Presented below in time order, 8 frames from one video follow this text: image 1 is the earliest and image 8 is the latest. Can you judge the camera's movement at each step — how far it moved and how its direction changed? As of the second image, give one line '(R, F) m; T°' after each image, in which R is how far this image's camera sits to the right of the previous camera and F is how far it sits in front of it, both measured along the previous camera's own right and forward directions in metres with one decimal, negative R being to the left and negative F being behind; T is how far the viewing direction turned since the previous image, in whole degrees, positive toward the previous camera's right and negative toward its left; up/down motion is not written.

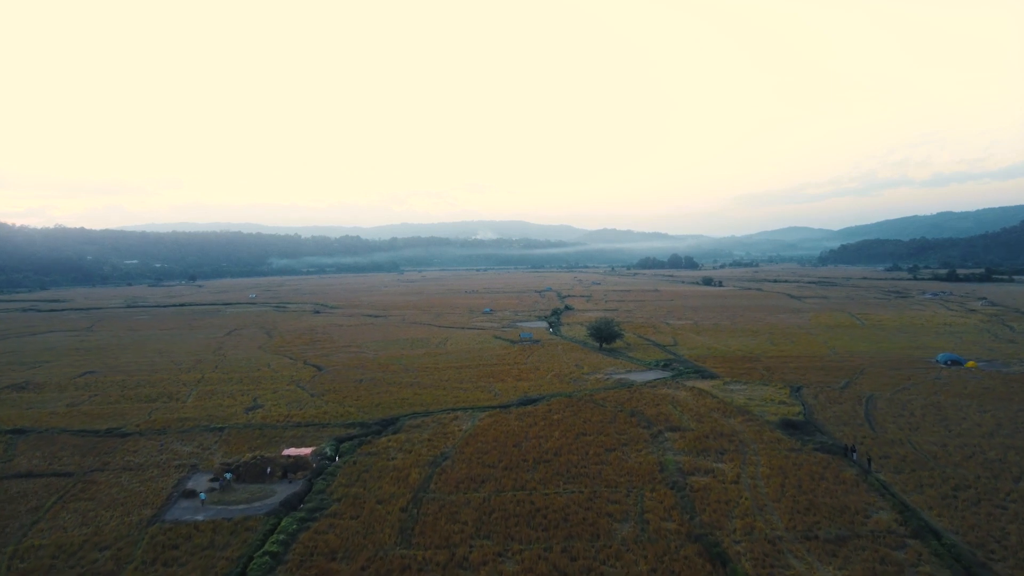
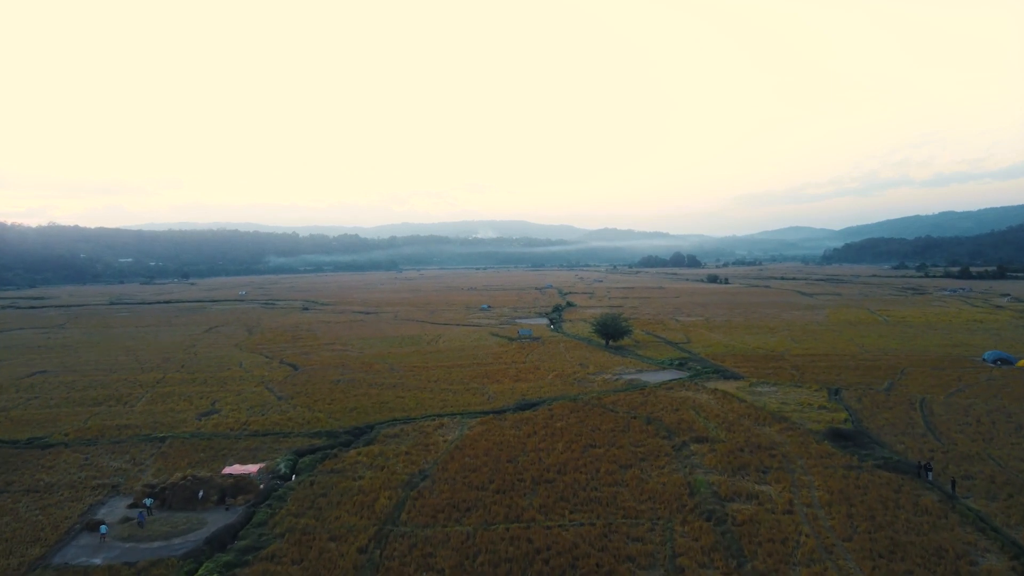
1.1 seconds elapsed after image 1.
(+0.2, +4.8) m; 0°
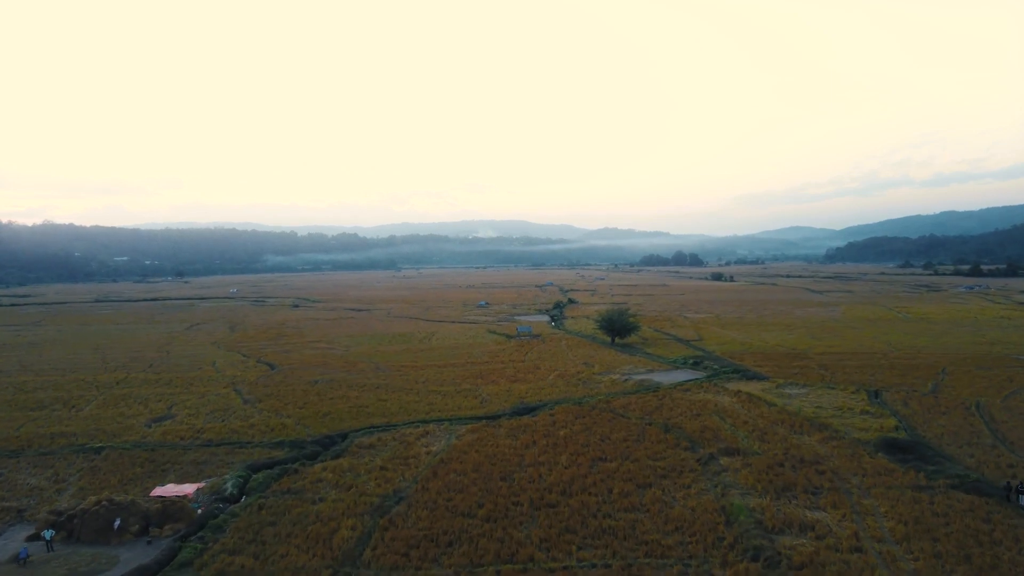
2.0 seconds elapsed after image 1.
(+0.2, +3.8) m; 0°
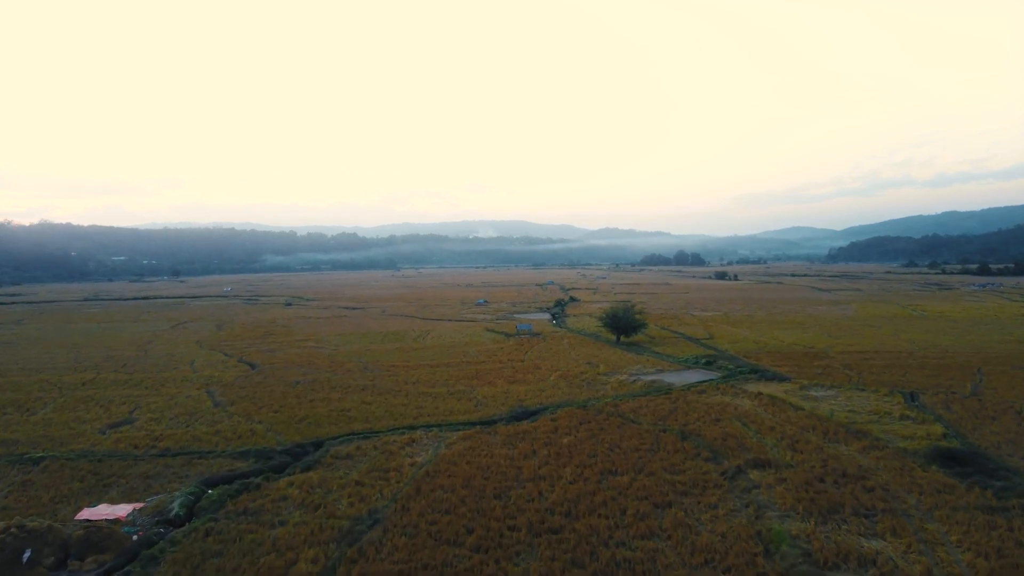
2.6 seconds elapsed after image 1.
(+0.1, +2.7) m; 0°
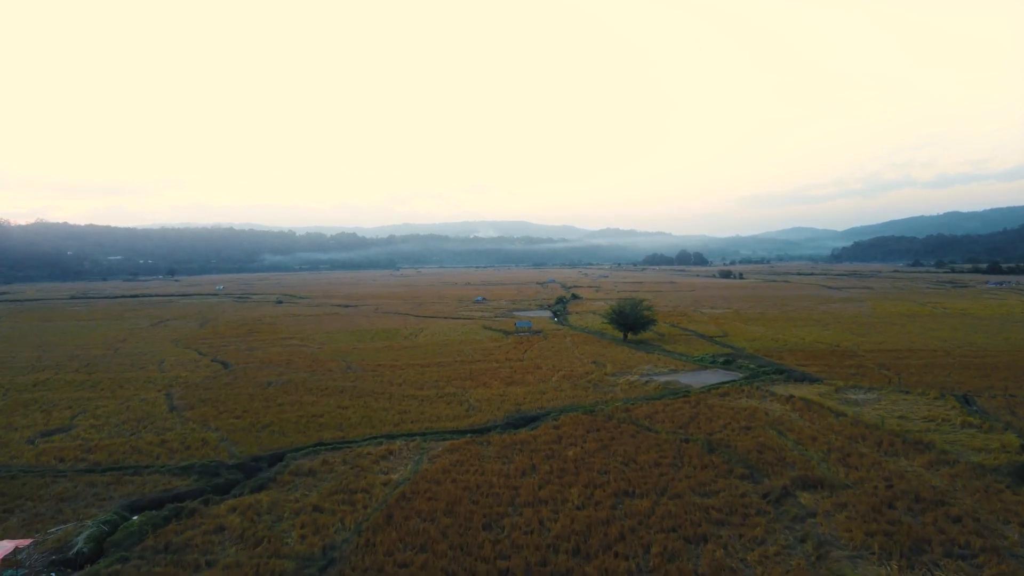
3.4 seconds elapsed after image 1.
(+0.1, +3.2) m; 0°
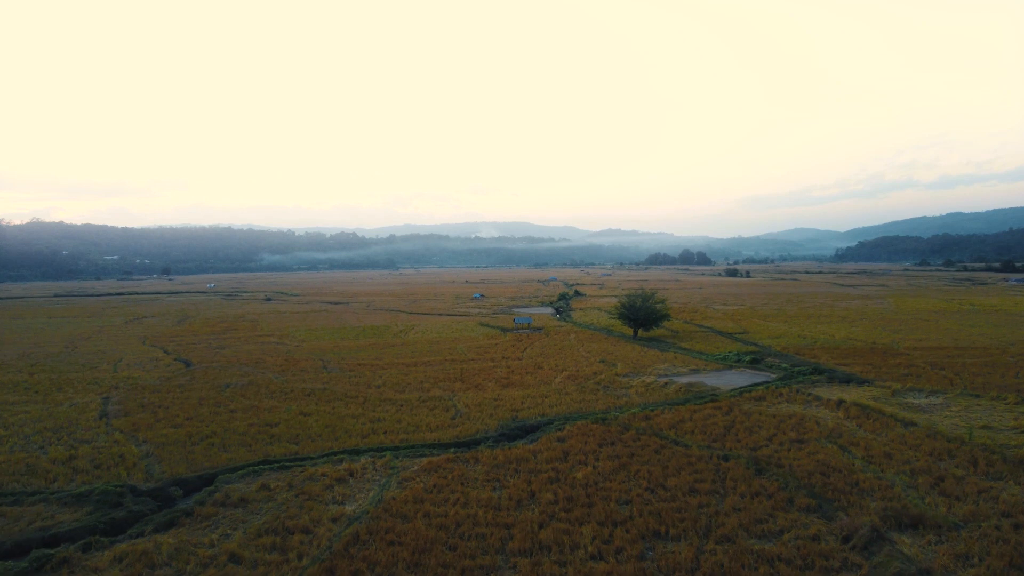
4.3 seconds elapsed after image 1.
(+0.2, +3.8) m; 0°
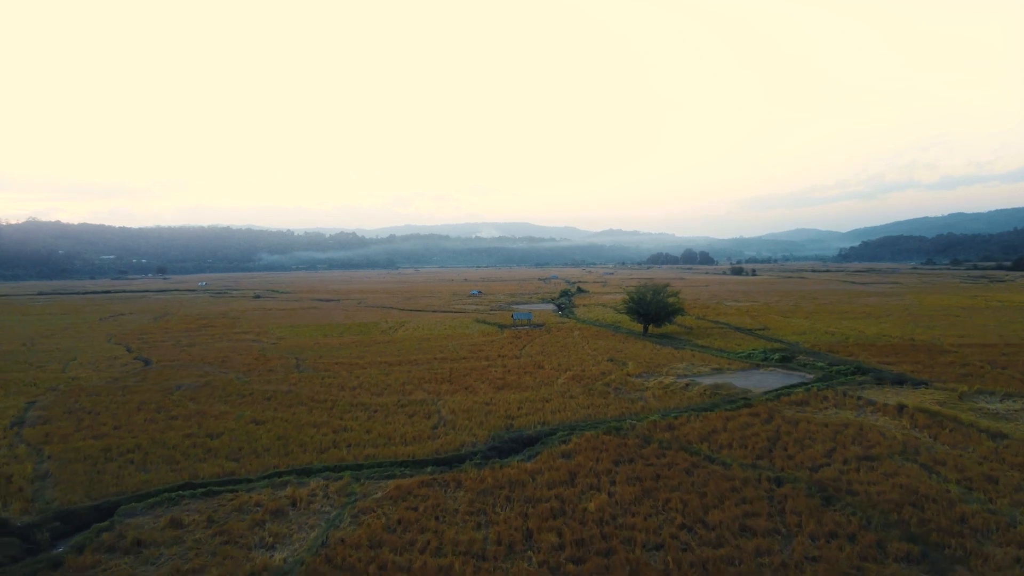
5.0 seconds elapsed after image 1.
(+0.2, +3.3) m; 0°
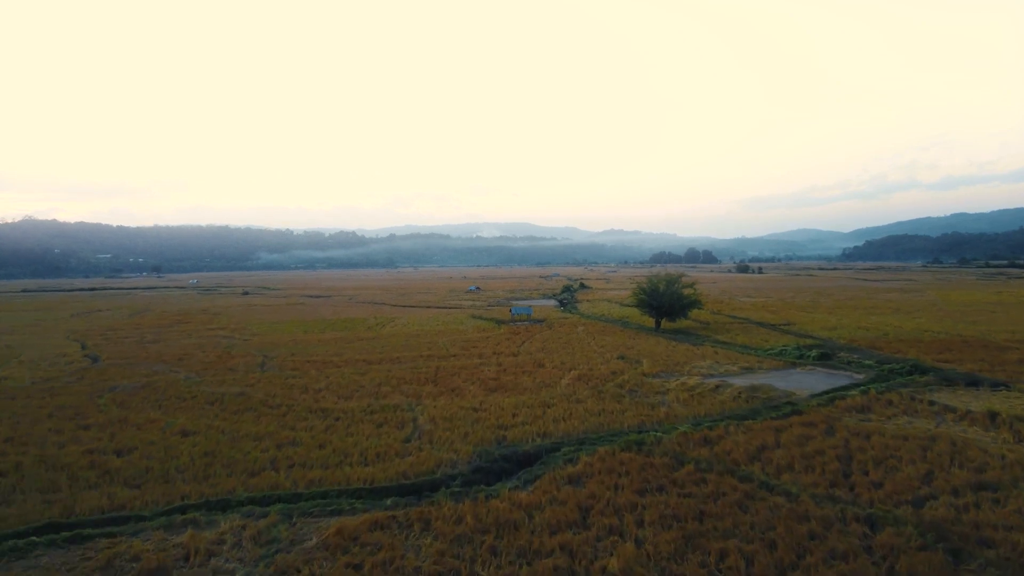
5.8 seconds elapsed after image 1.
(+0.2, +3.2) m; 0°
